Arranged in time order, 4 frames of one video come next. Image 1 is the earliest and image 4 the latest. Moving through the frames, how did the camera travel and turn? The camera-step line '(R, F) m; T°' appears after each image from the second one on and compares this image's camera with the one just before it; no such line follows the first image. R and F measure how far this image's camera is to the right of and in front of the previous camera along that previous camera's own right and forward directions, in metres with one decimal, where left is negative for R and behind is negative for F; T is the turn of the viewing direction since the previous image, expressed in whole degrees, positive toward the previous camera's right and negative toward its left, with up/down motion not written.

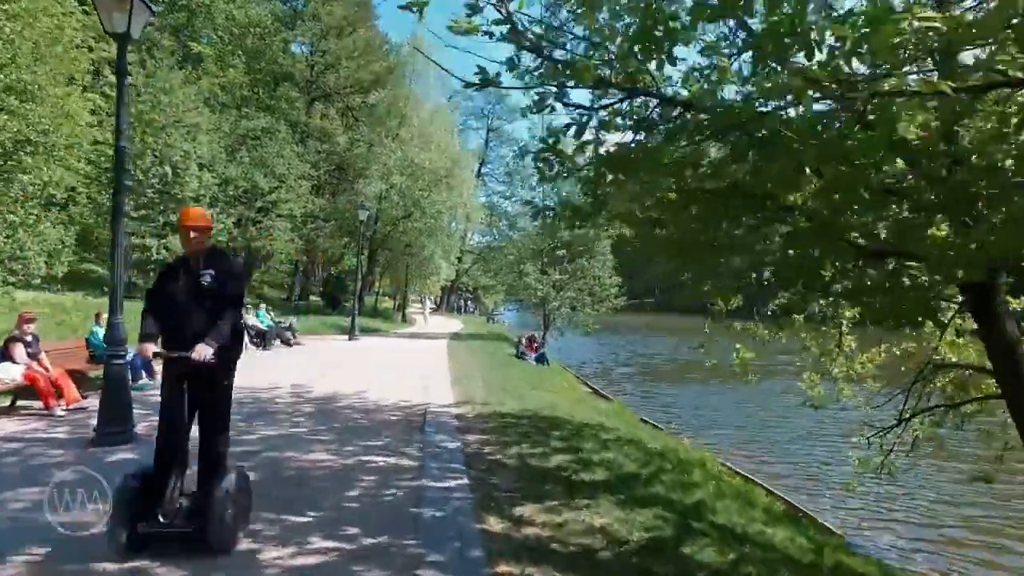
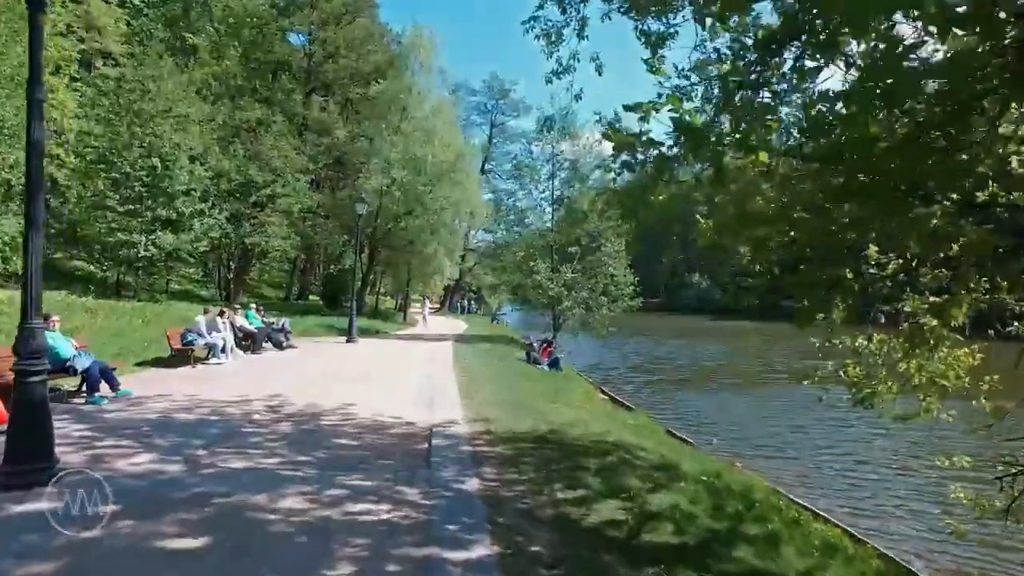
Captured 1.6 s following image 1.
(-0.2, +1.8) m; 0°
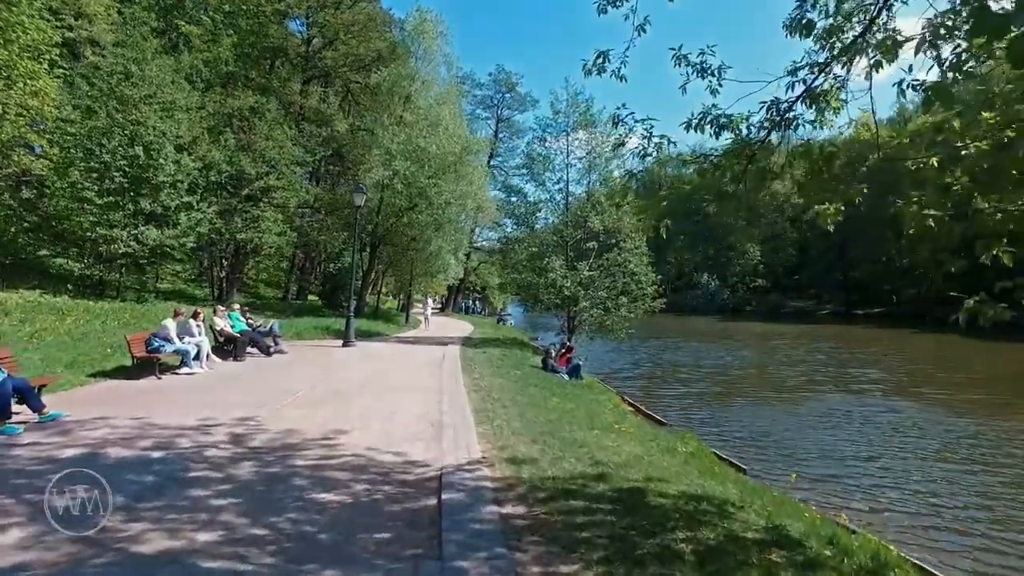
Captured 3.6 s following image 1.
(-0.3, +2.4) m; 0°
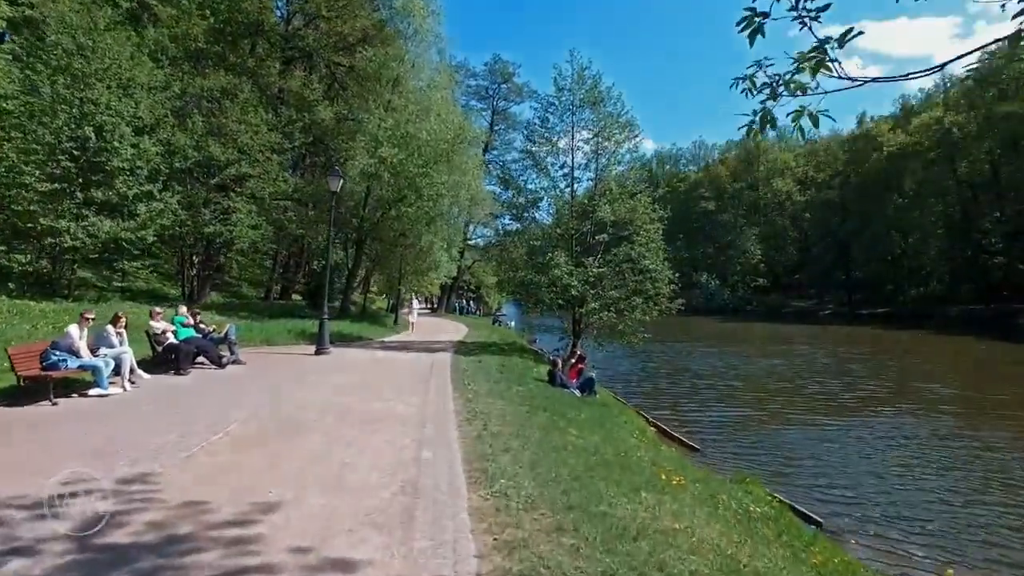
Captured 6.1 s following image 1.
(-0.1, +3.2) m; 0°
